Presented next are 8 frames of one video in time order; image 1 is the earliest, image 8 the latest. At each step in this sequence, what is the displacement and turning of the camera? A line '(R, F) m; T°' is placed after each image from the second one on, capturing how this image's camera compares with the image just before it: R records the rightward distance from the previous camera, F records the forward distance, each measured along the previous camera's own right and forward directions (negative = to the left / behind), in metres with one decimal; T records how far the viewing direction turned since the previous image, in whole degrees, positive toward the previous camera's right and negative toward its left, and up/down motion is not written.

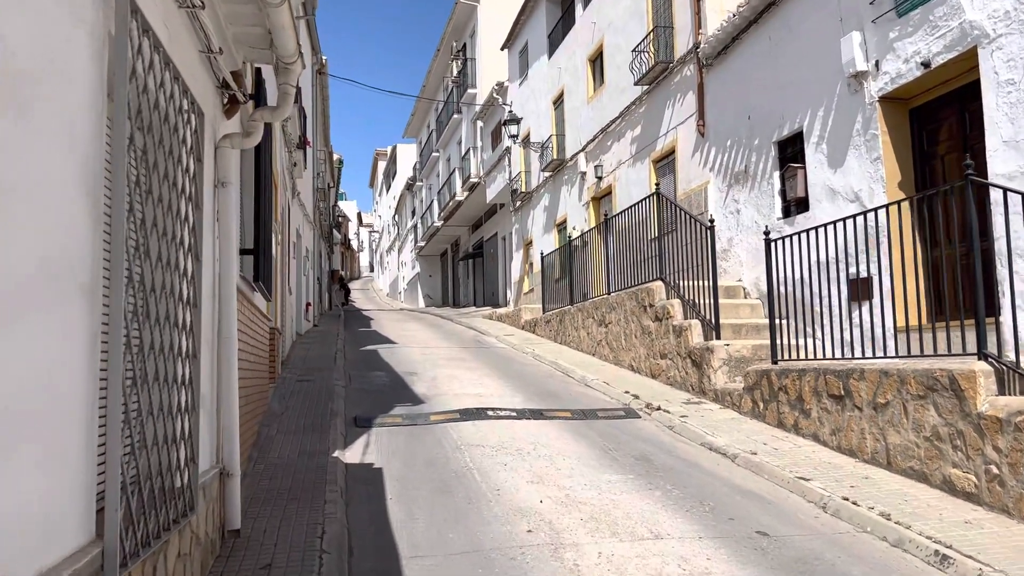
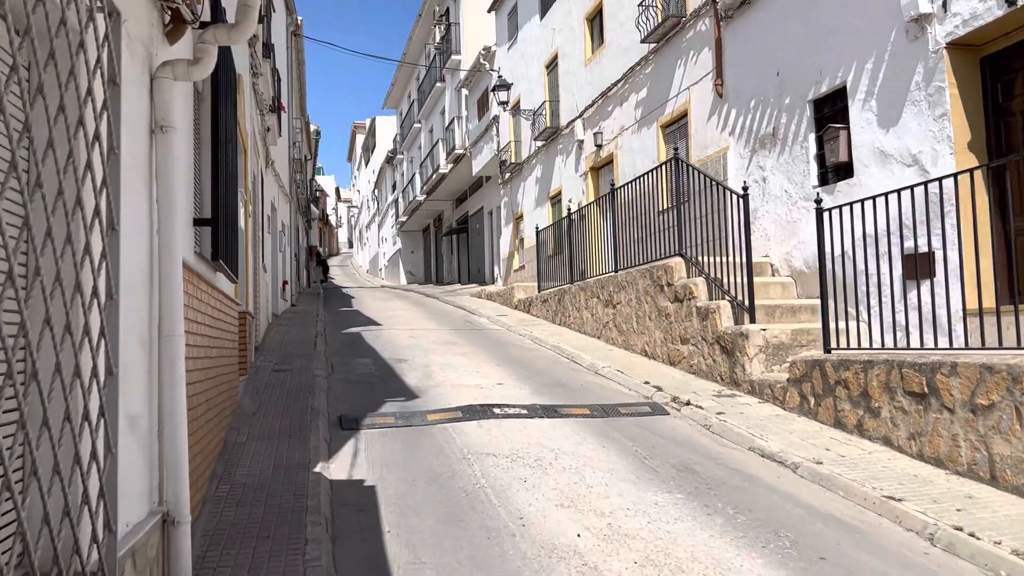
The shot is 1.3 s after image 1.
(-0.2, +1.1) m; +1°
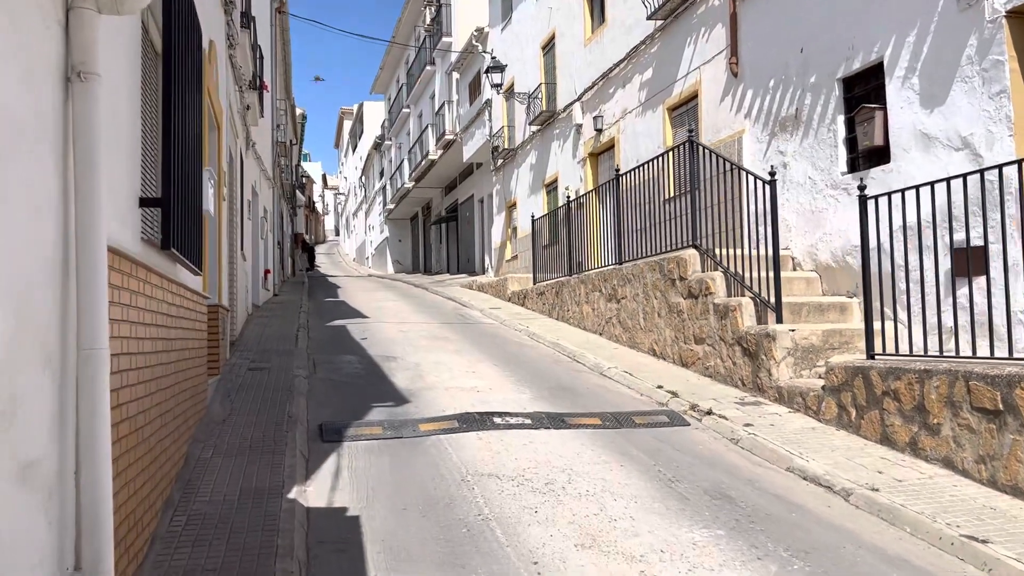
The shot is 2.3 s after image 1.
(-0.1, +0.7) m; +1°
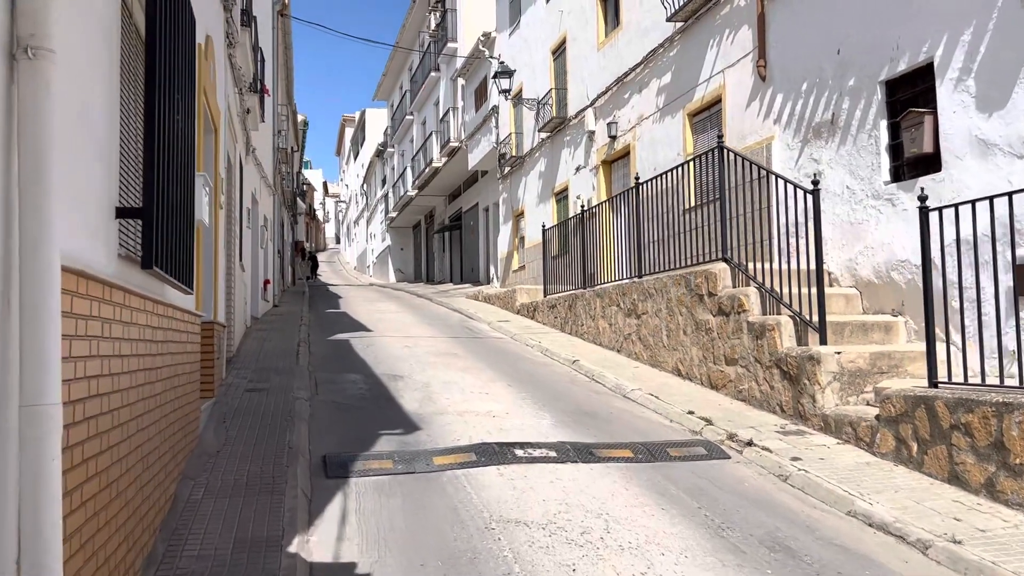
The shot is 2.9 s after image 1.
(-0.2, +0.5) m; 0°
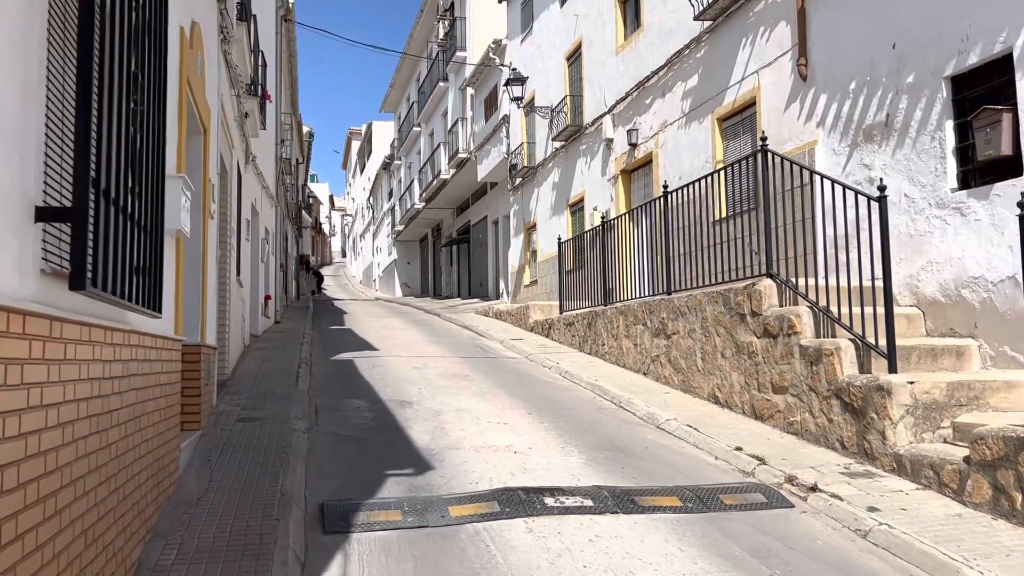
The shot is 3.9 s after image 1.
(-0.1, +0.7) m; 0°
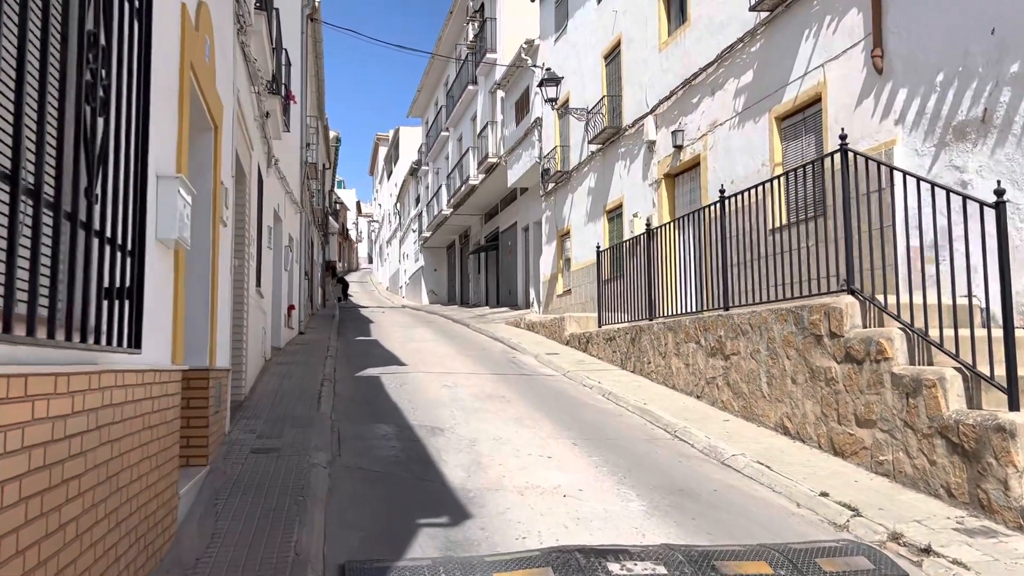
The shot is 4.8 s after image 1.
(-0.2, +0.7) m; -2°
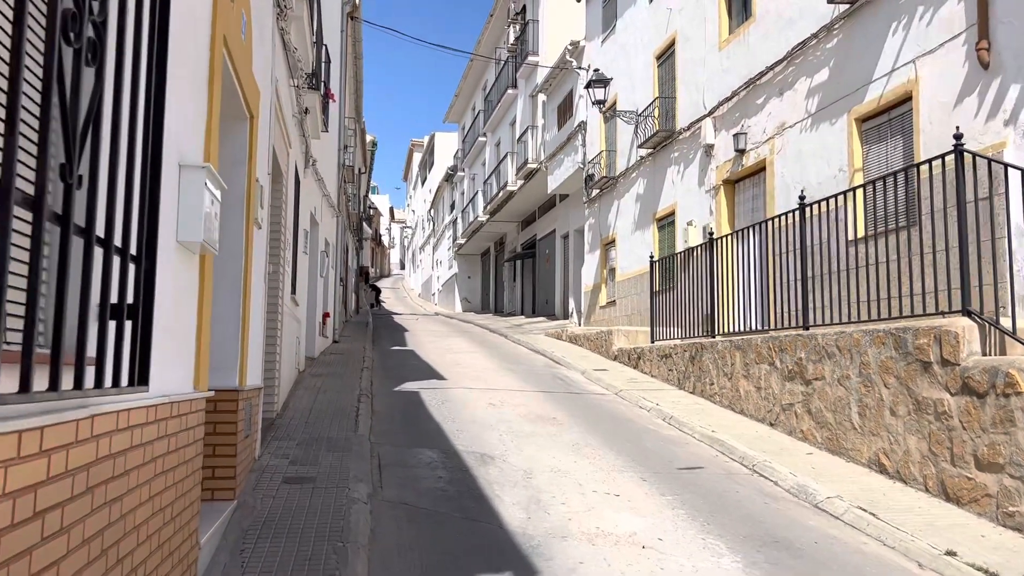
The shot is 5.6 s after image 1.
(-0.2, +0.7) m; -2°
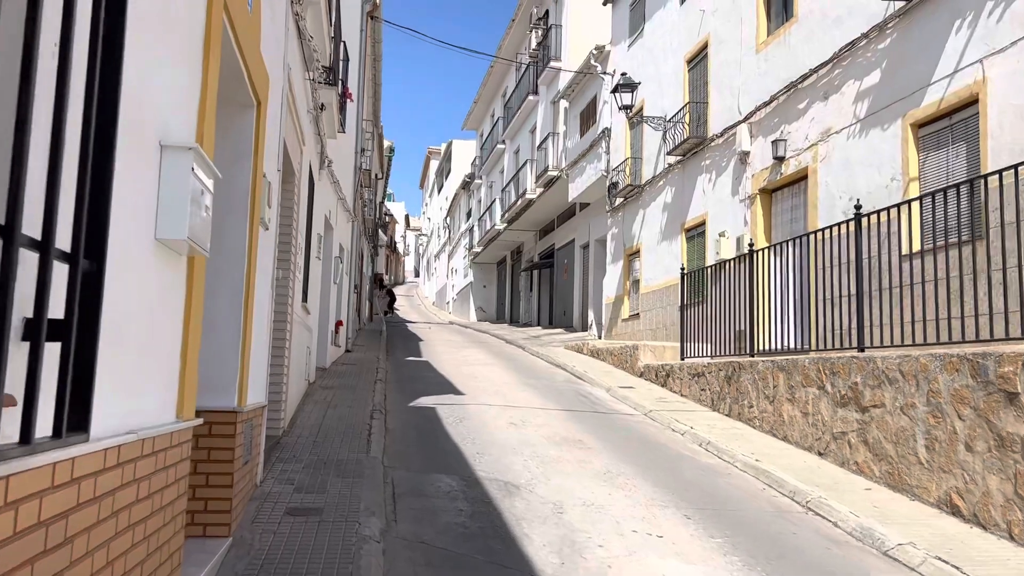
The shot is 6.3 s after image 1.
(-0.1, +0.6) m; -1°
